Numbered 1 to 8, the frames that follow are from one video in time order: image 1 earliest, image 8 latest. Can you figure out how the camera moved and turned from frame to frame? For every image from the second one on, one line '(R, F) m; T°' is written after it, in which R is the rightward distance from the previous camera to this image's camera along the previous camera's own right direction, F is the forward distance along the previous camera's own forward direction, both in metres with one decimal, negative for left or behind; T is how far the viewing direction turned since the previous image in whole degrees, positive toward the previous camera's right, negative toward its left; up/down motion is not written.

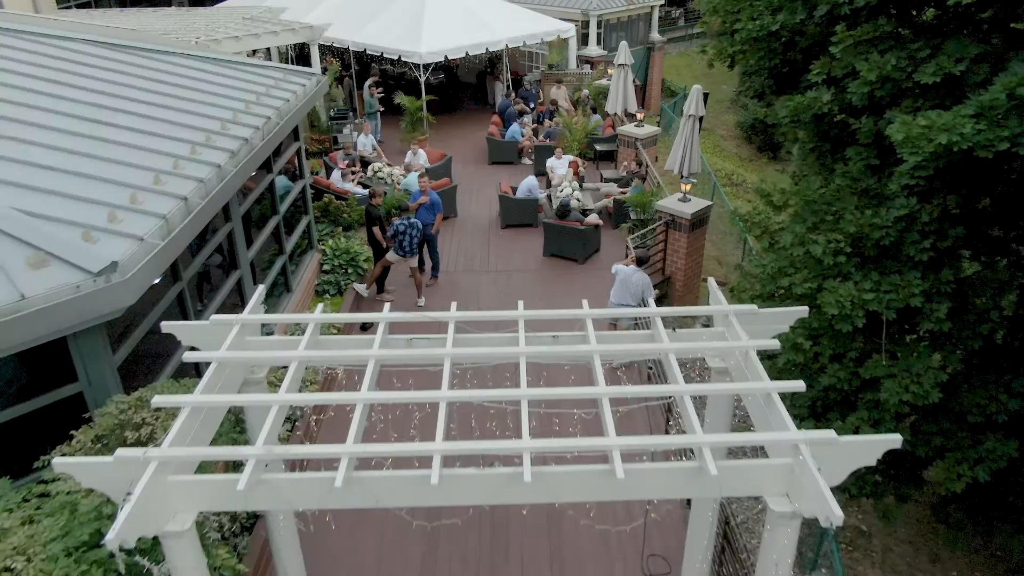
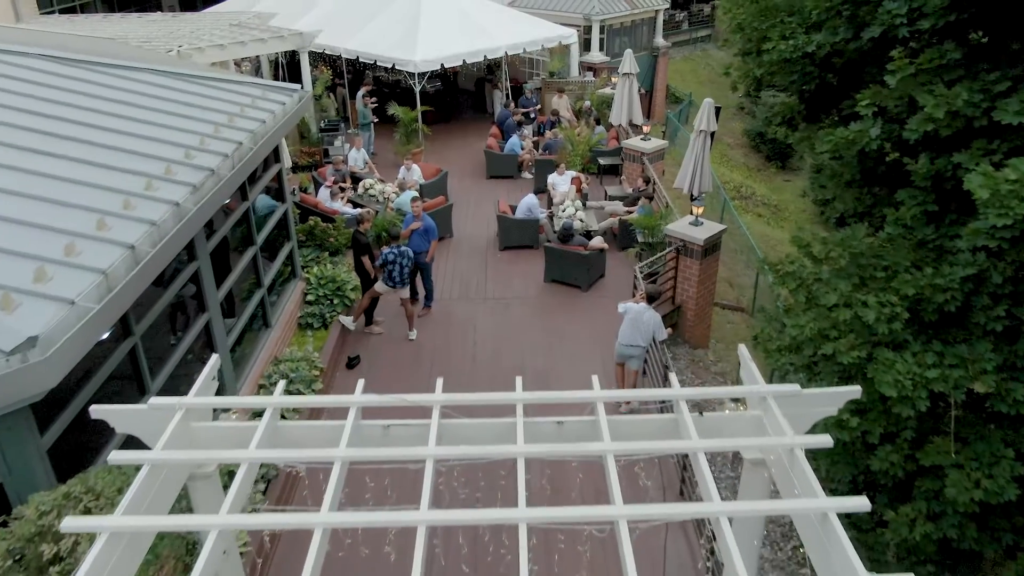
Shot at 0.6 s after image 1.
(0.0, +0.8) m; 0°
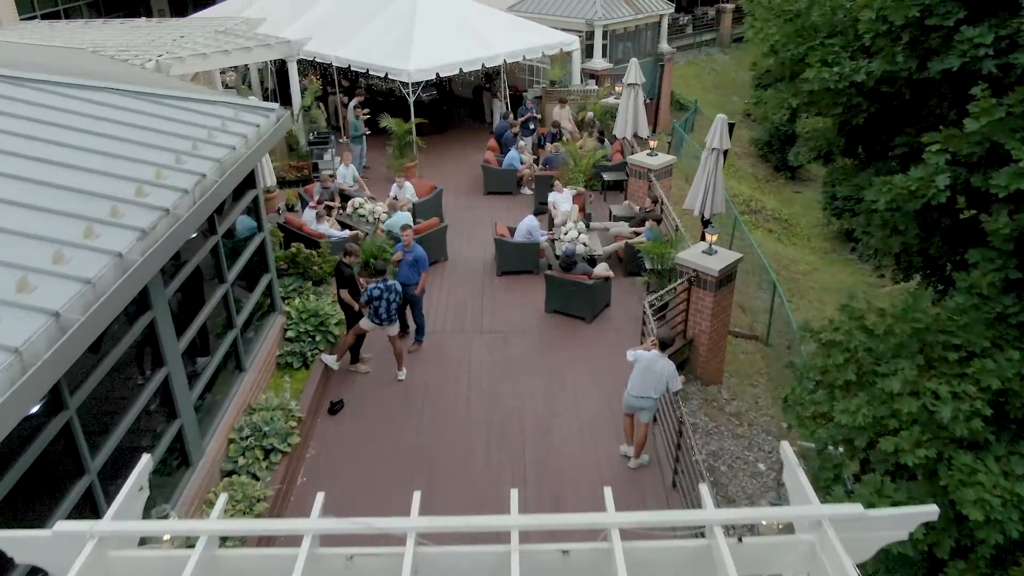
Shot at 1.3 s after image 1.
(0.0, +0.8) m; 0°
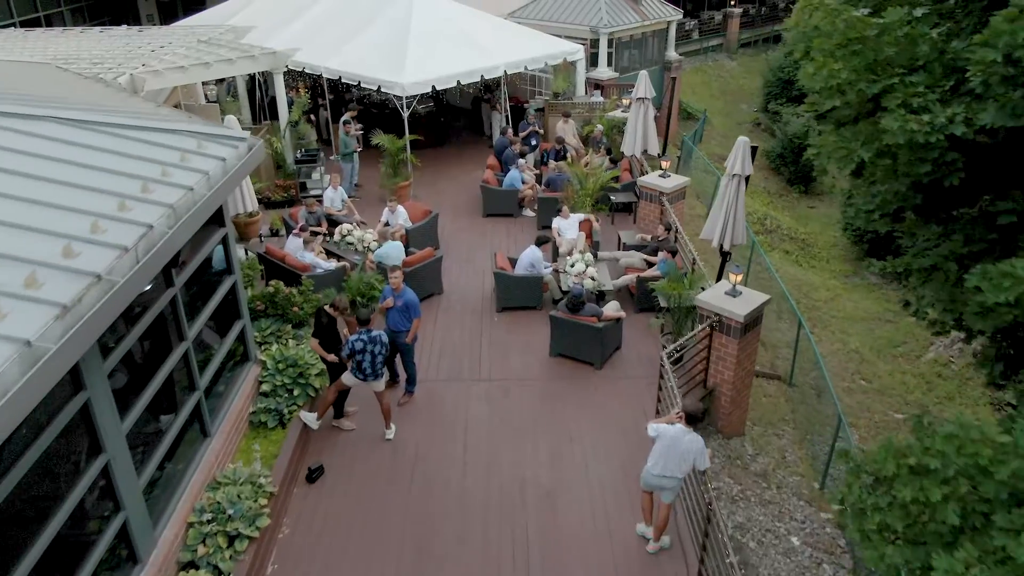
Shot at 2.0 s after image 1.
(0.0, +1.0) m; 0°
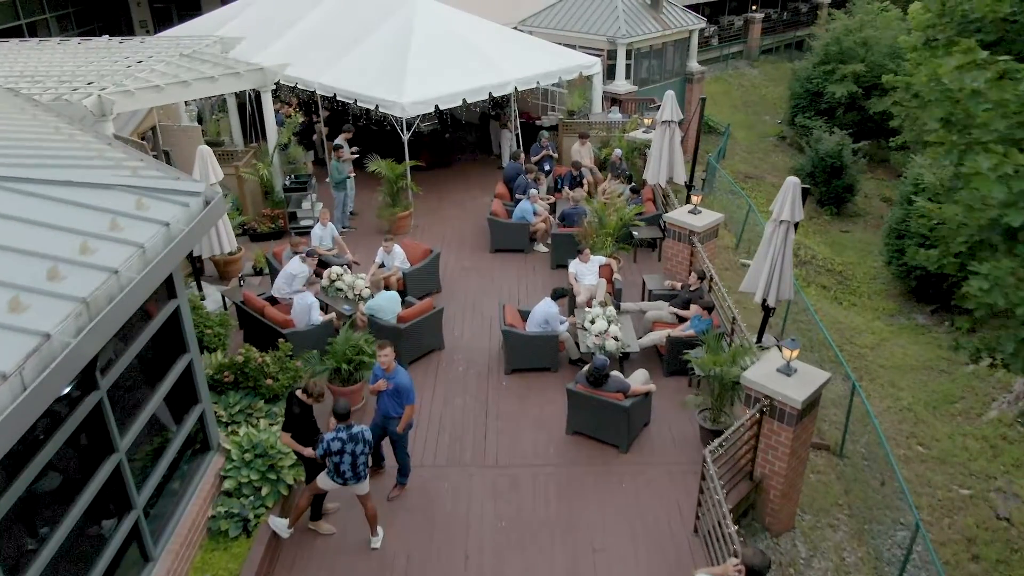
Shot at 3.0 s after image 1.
(0.0, +1.4) m; -1°
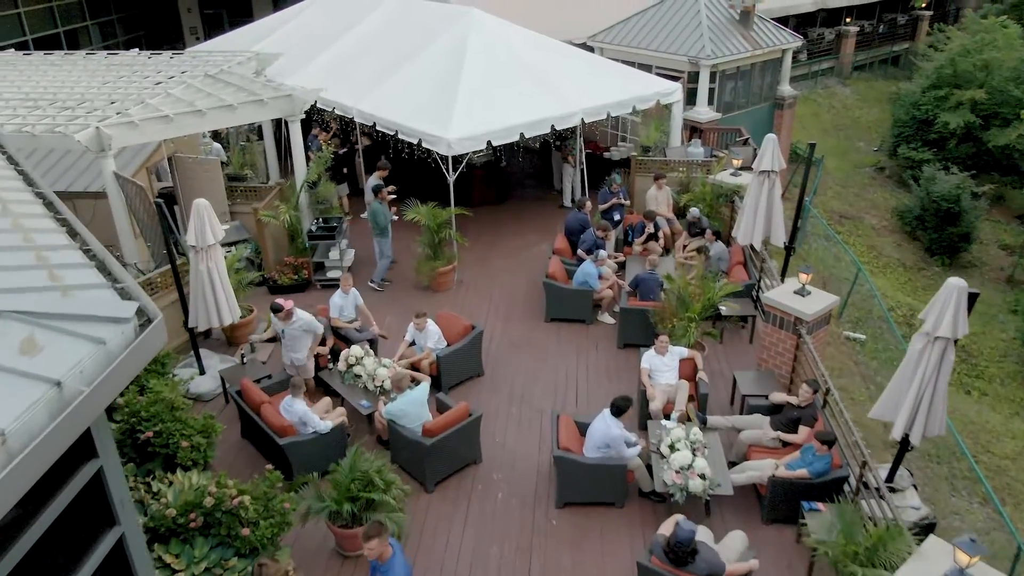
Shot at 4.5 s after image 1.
(0.0, +2.0) m; -4°
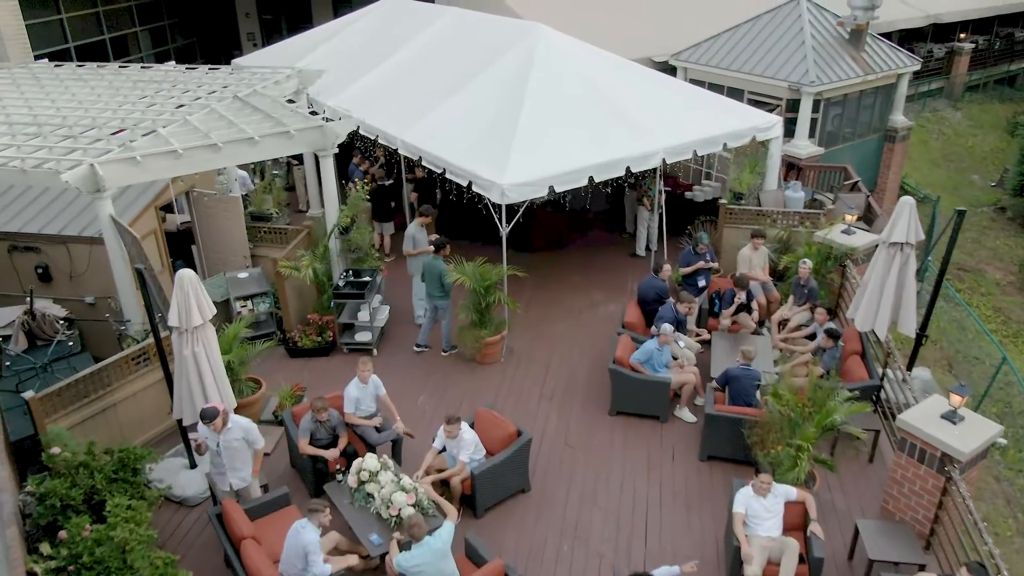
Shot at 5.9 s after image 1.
(0.0, +1.8) m; -5°
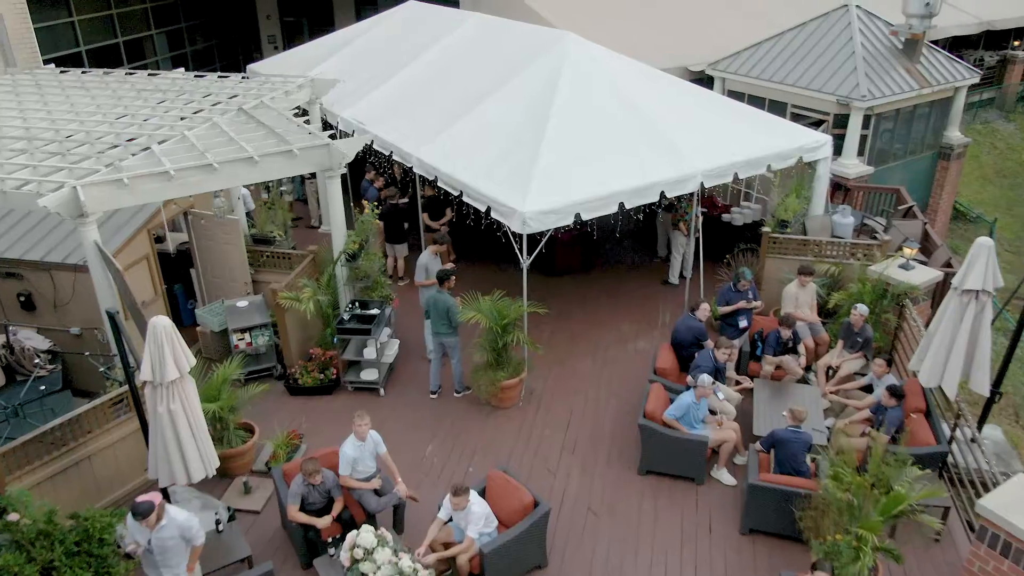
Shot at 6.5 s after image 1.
(+0.1, +0.9) m; -2°
